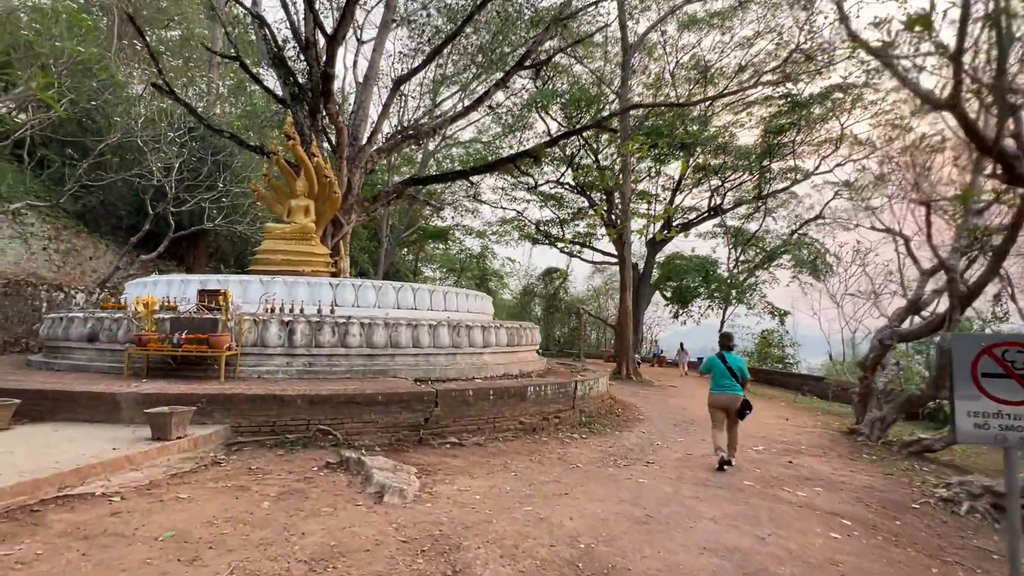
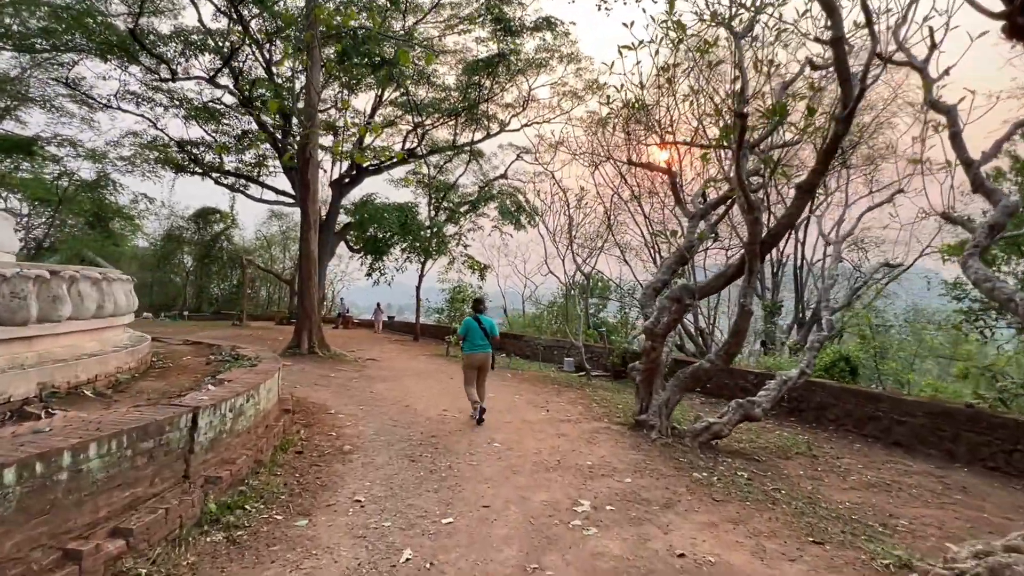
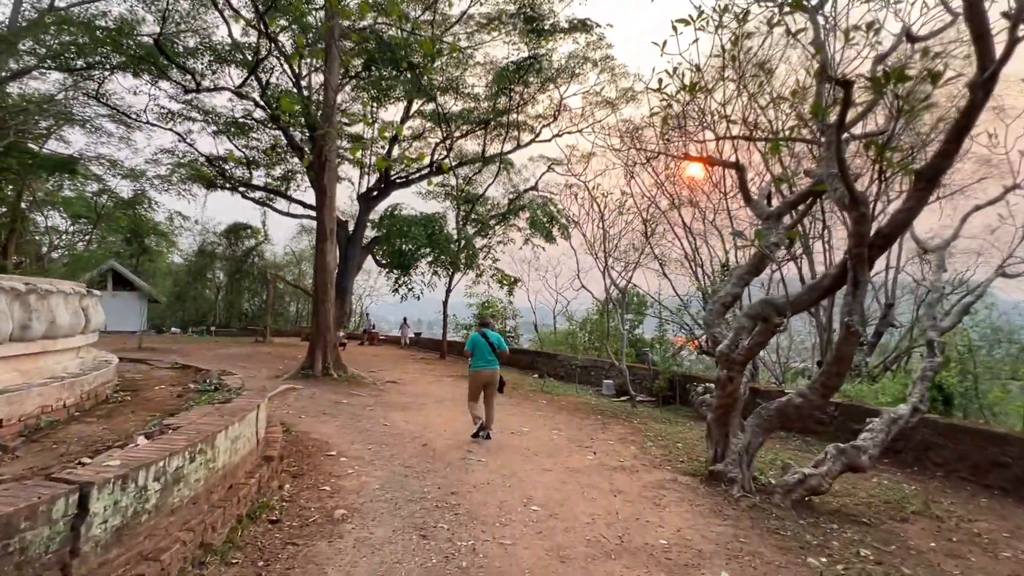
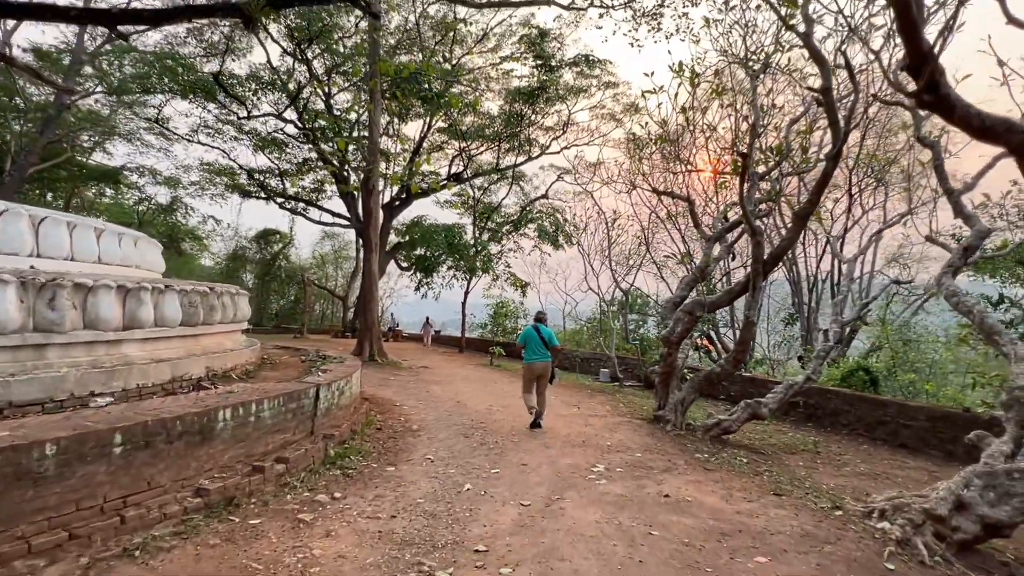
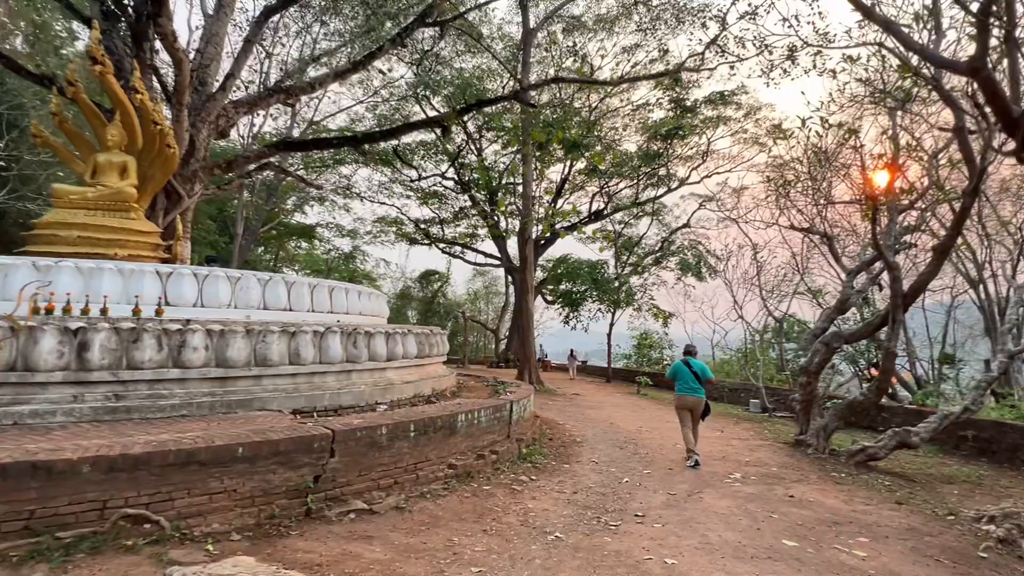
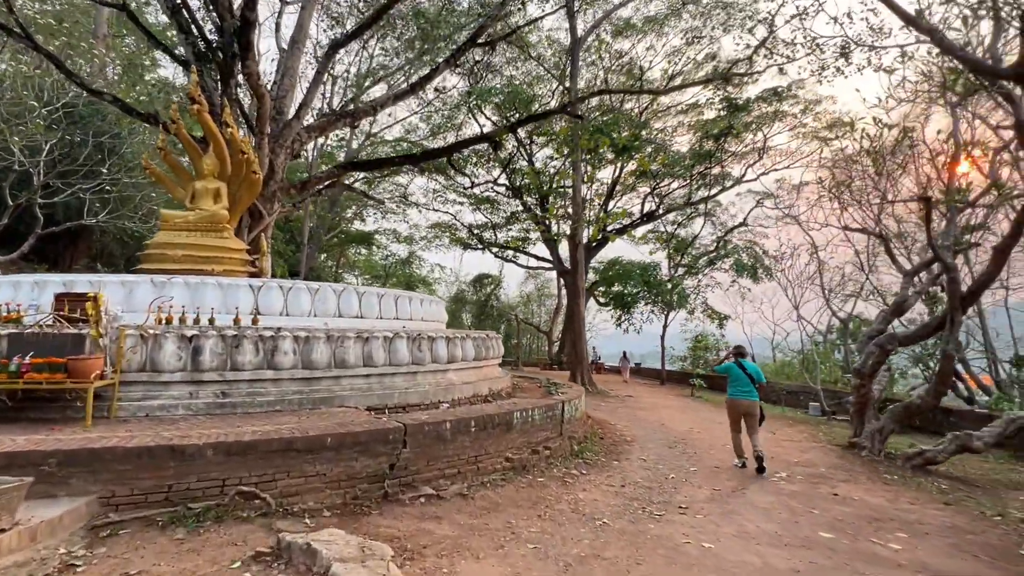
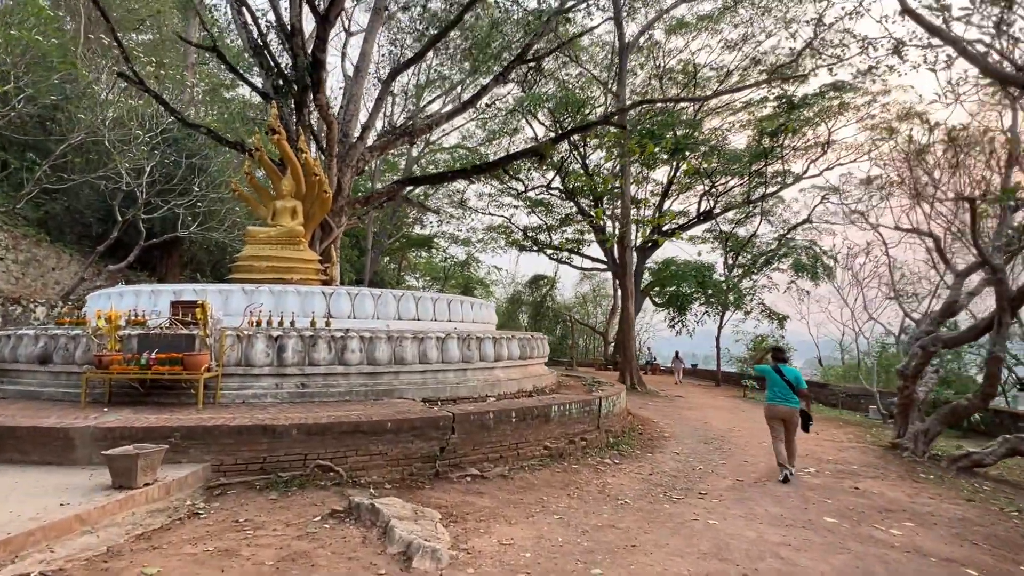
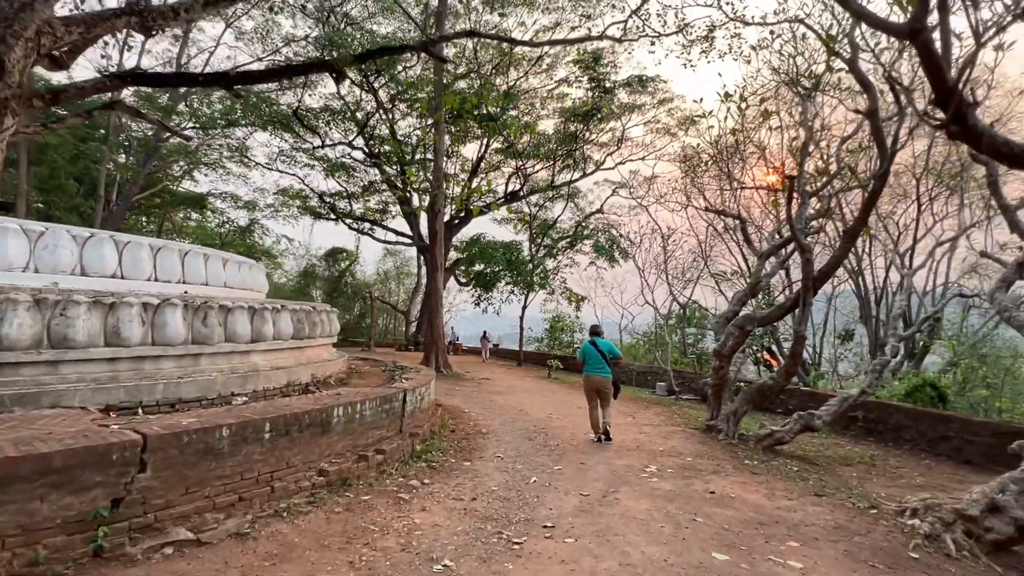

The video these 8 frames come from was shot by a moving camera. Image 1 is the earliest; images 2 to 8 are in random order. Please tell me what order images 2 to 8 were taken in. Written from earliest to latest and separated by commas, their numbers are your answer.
7, 6, 5, 8, 4, 2, 3
